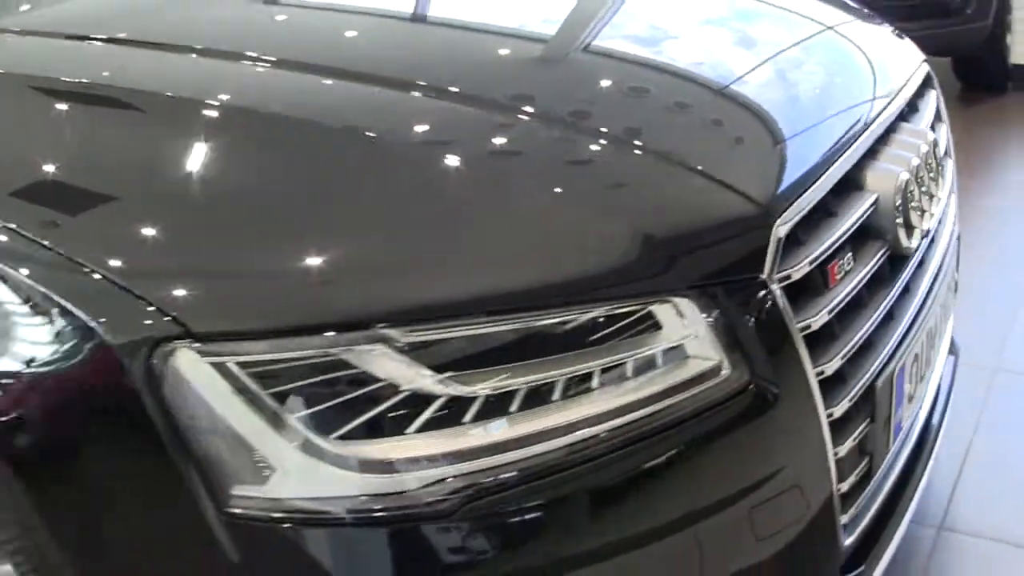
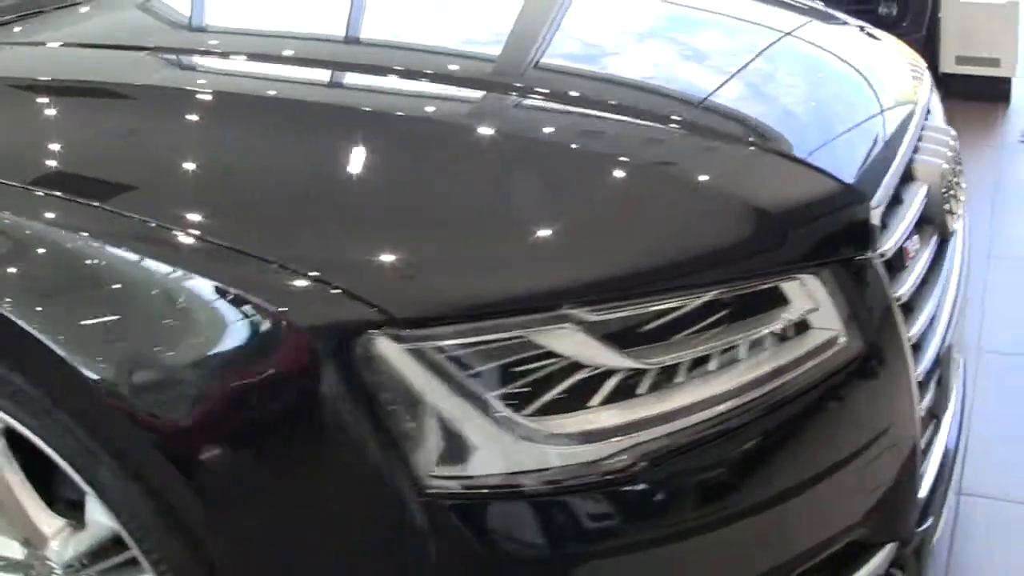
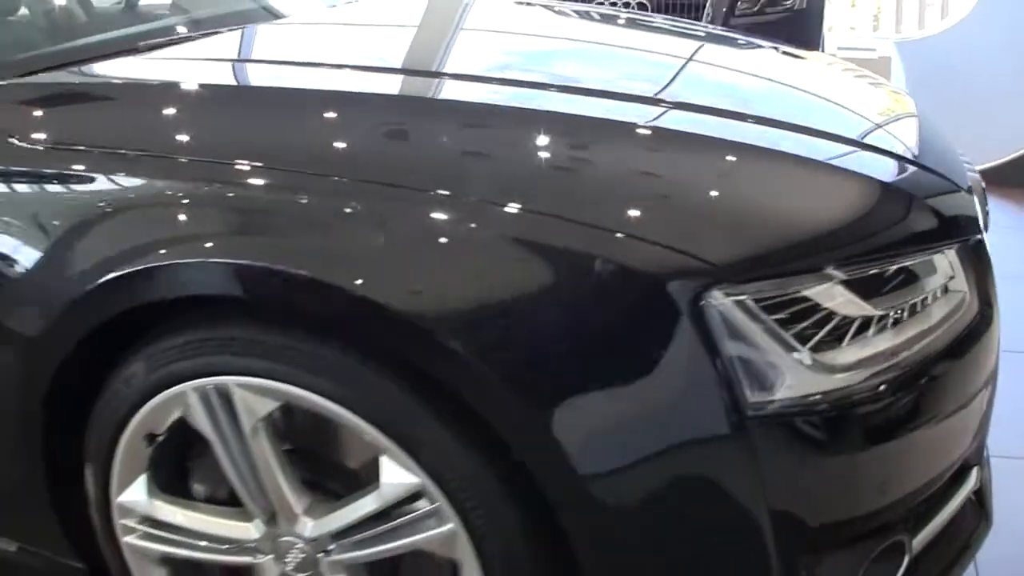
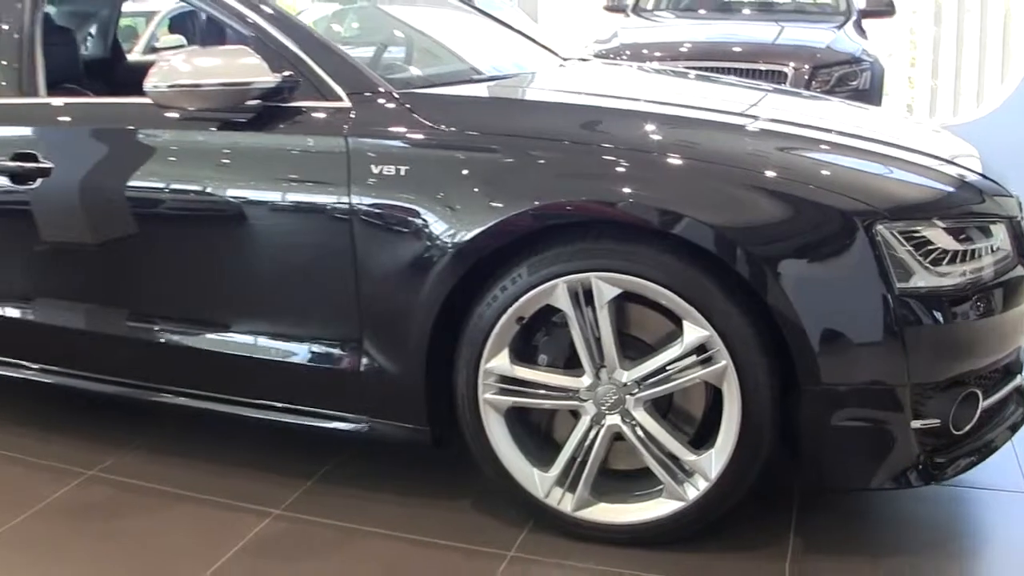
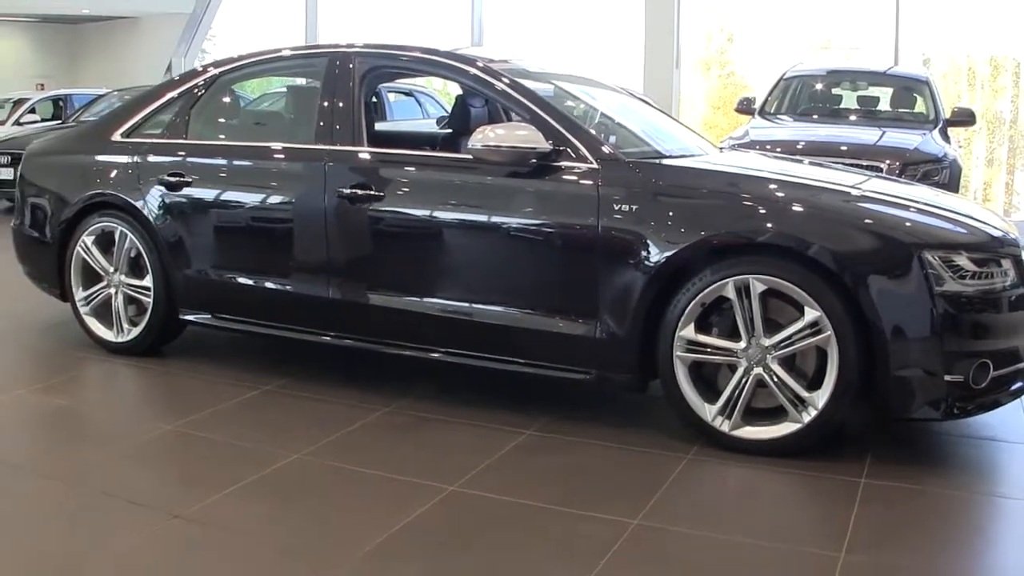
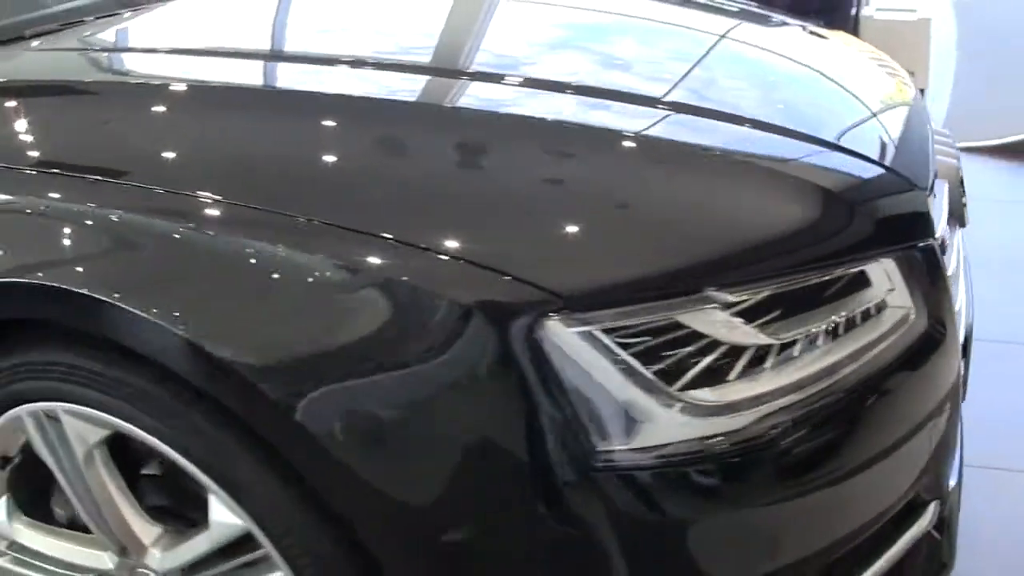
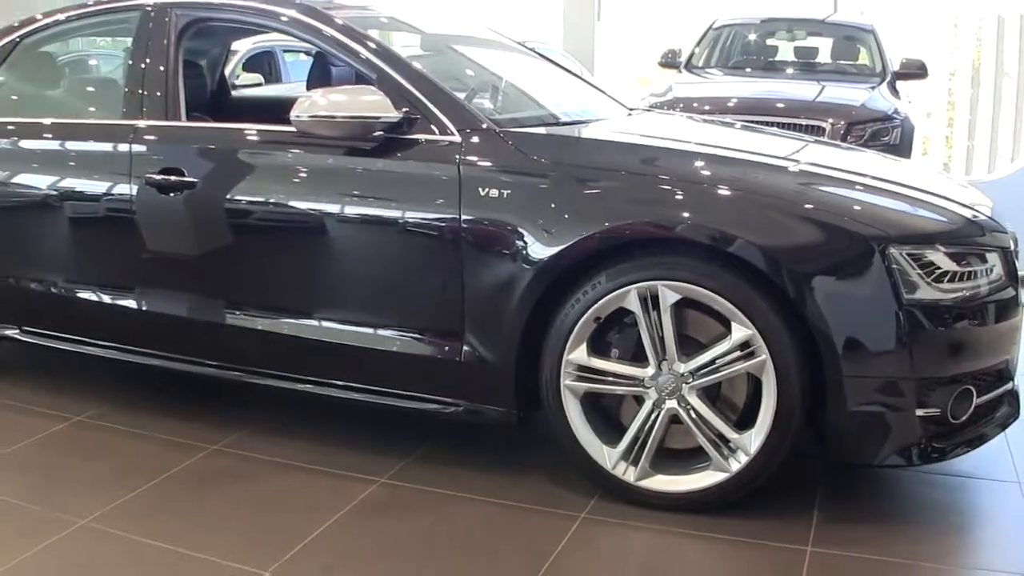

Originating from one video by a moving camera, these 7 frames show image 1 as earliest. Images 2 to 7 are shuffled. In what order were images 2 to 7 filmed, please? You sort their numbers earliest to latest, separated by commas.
2, 6, 3, 4, 7, 5
